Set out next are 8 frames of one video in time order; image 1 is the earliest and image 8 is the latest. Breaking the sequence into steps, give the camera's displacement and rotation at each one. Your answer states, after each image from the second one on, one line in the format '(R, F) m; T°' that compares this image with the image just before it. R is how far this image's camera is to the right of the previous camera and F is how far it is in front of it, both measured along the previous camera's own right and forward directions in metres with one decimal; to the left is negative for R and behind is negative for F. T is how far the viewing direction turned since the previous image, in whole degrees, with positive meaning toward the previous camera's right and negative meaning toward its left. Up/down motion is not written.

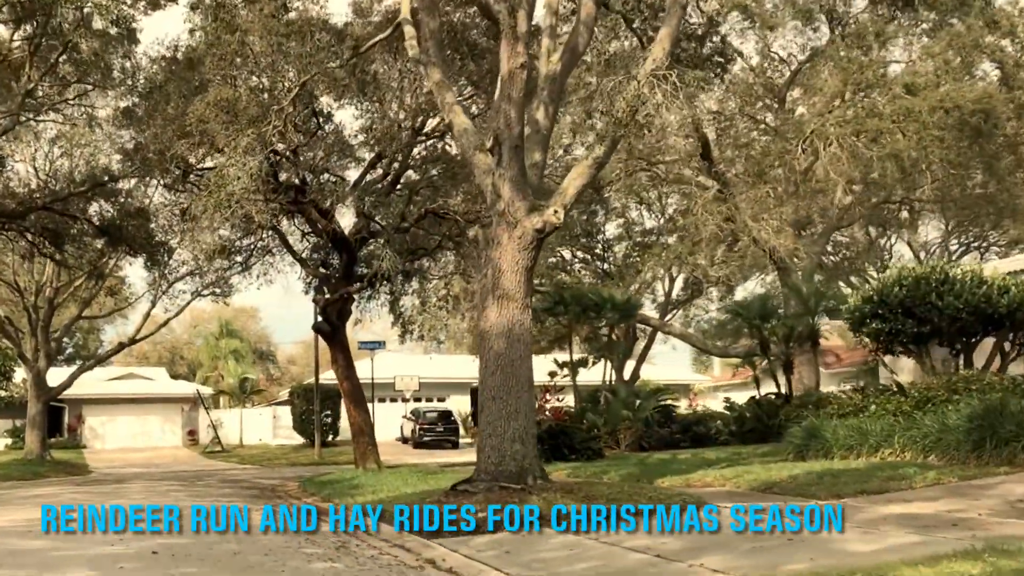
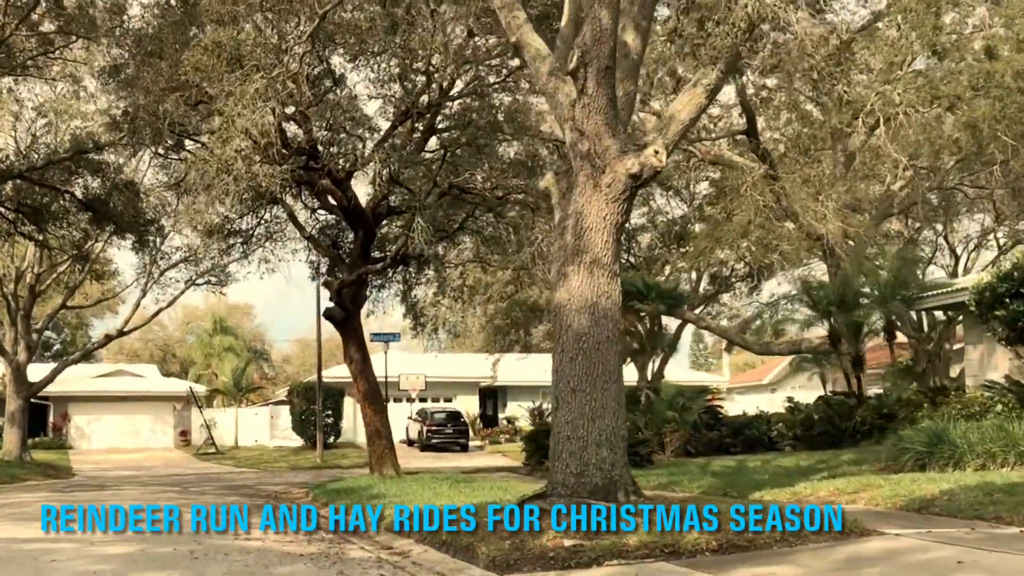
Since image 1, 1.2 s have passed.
(-0.5, +2.6) m; 0°
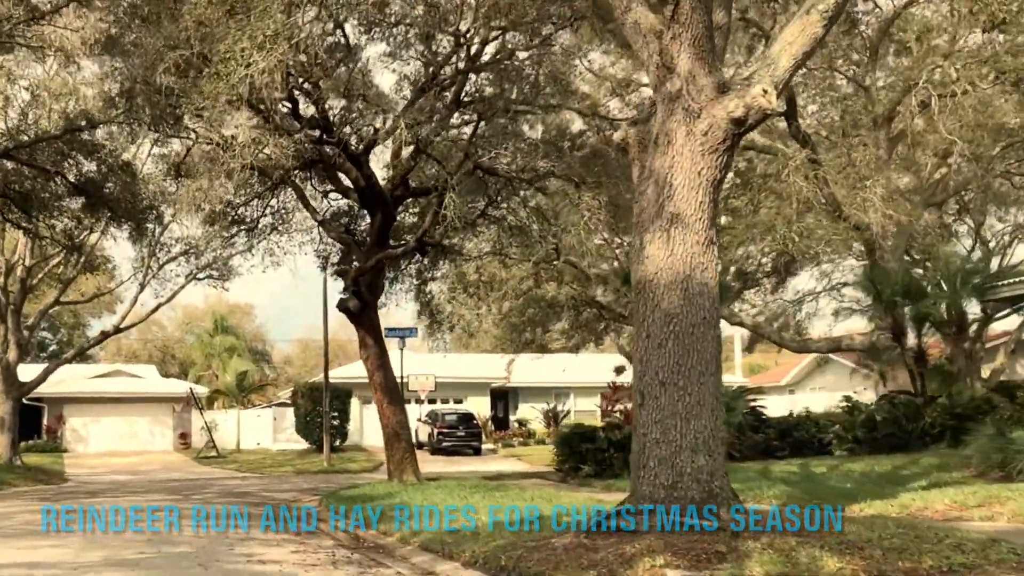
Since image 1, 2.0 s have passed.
(-0.3, +1.7) m; 0°
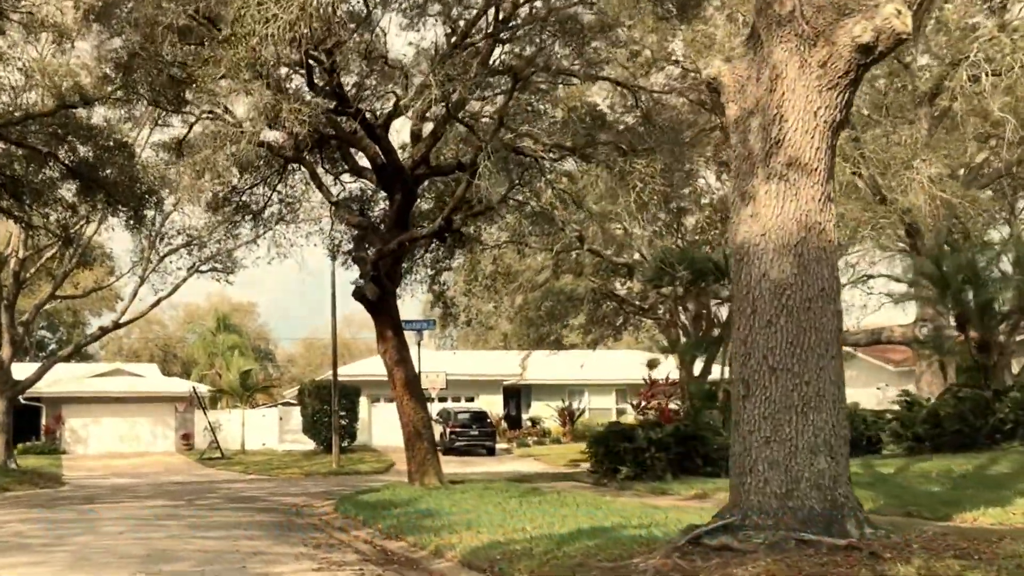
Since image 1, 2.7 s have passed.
(-0.2, +1.4) m; 0°
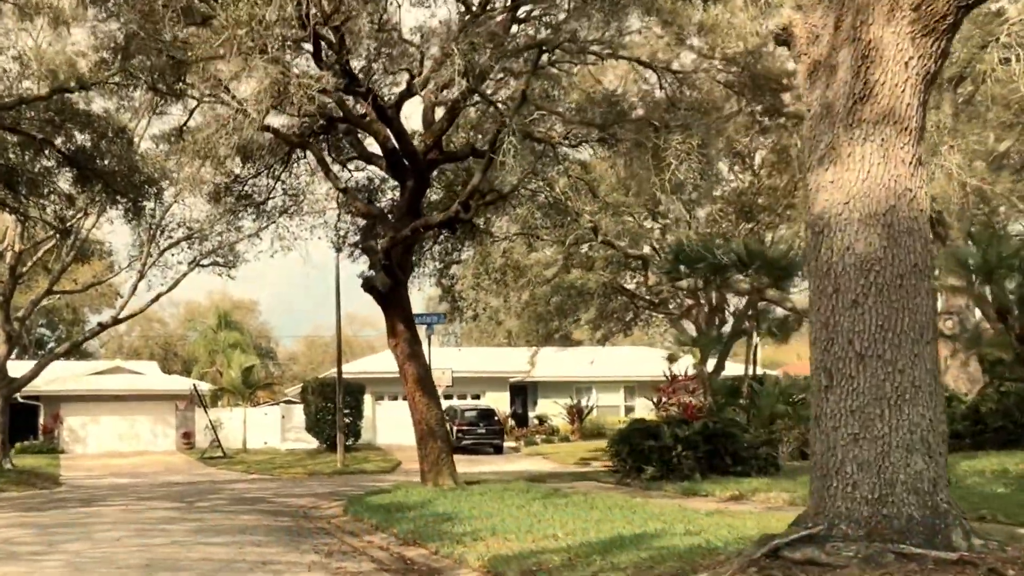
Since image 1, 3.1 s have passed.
(-0.1, +0.8) m; 0°
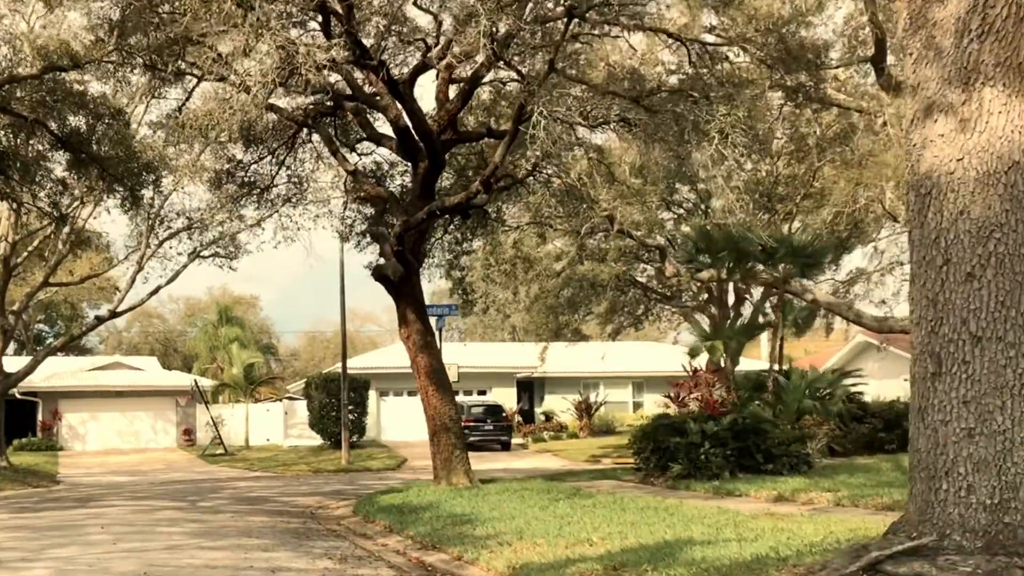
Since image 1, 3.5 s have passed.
(-0.1, +0.8) m; 0°
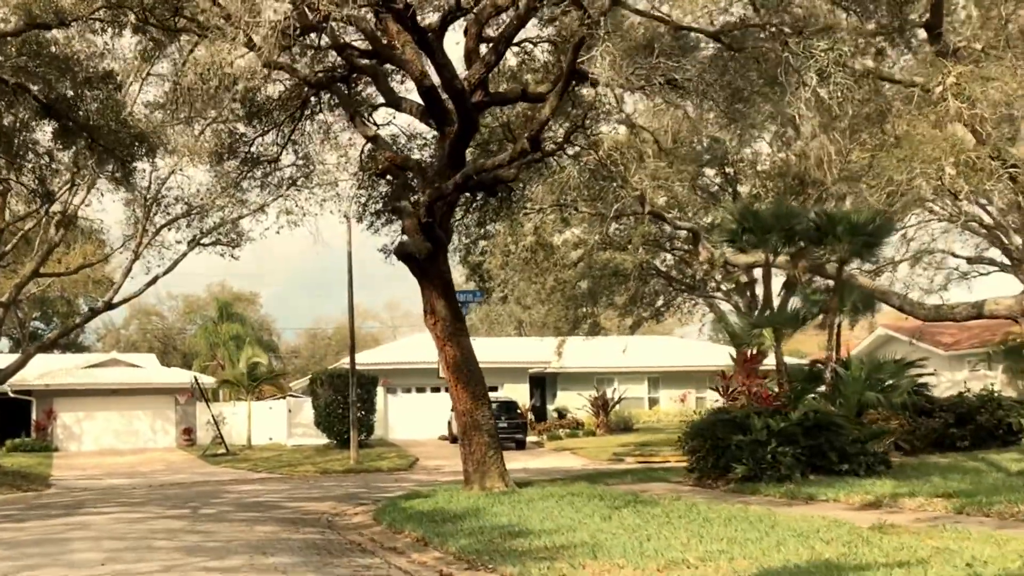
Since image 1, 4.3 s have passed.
(-0.3, +1.6) m; 0°
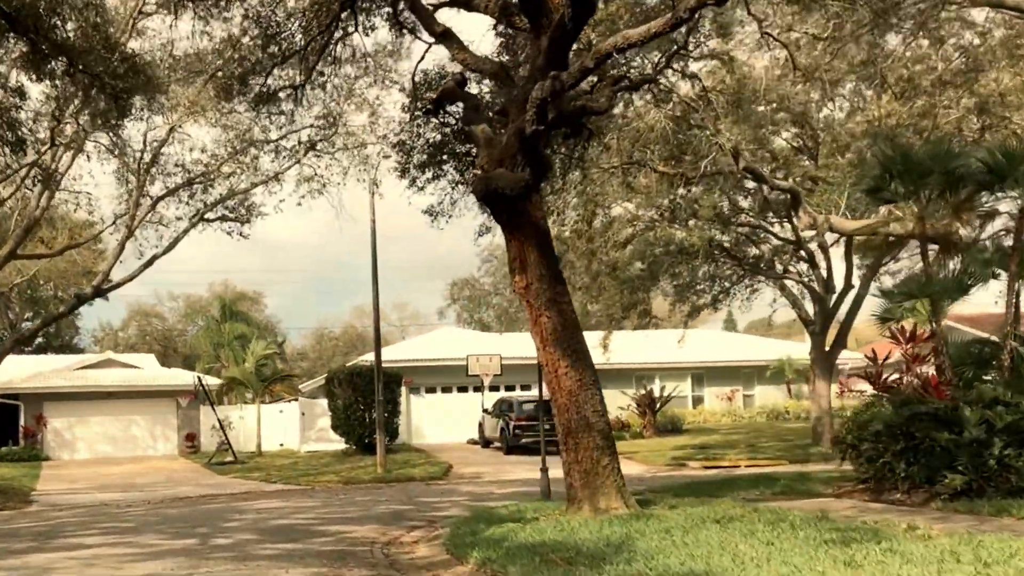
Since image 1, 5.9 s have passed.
(-0.6, +3.6) m; 0°
